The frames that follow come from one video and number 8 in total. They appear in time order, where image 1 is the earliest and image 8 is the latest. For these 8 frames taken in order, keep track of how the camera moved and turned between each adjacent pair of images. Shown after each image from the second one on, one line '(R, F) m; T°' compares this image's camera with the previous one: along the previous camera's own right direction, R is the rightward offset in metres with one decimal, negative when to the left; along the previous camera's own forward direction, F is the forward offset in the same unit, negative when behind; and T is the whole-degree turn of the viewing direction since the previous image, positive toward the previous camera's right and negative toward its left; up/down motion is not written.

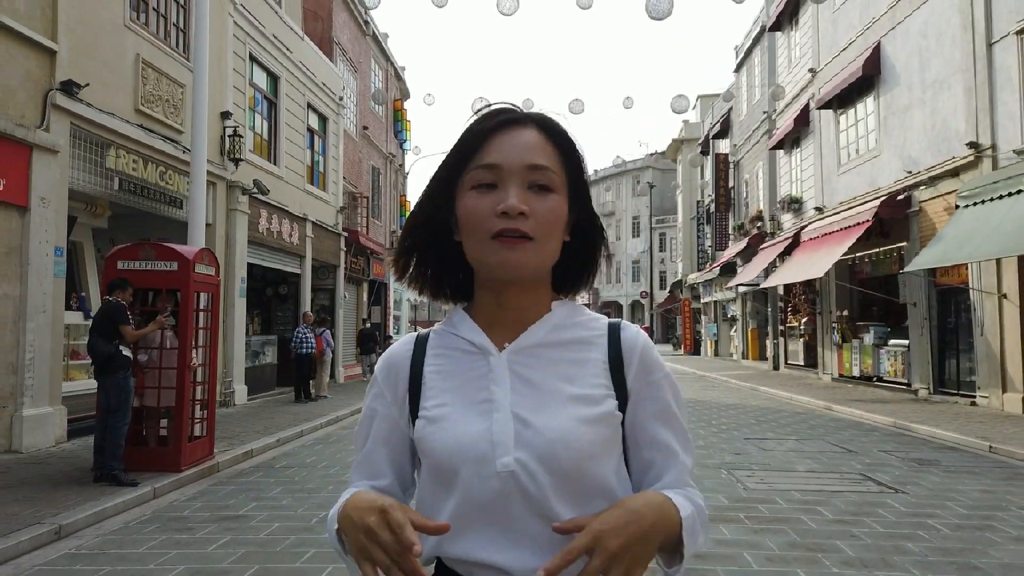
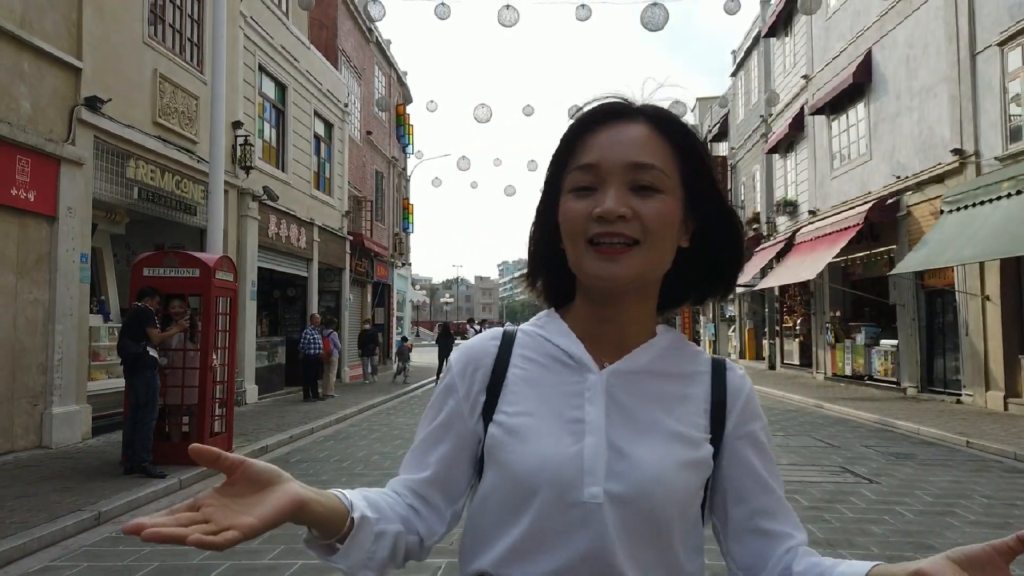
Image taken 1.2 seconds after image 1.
(0.0, -0.5) m; 0°
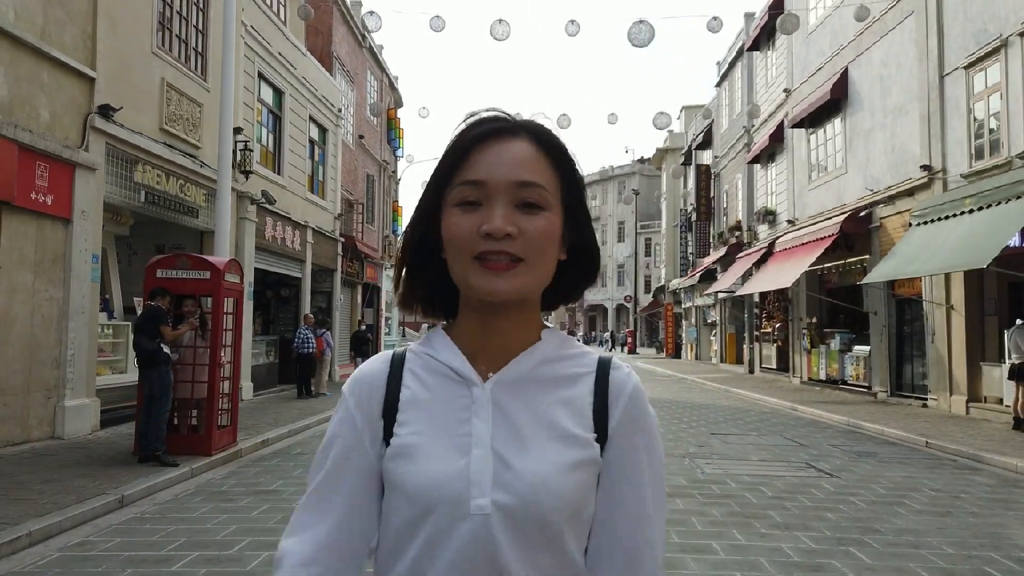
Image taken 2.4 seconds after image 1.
(-0.1, -0.6) m; +1°
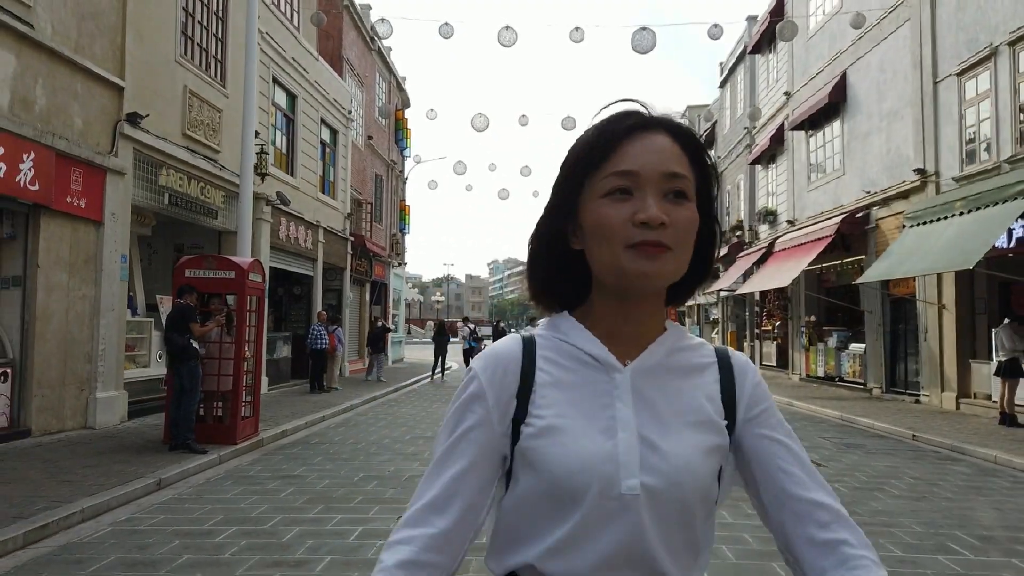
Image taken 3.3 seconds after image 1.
(0.0, -0.5) m; 0°
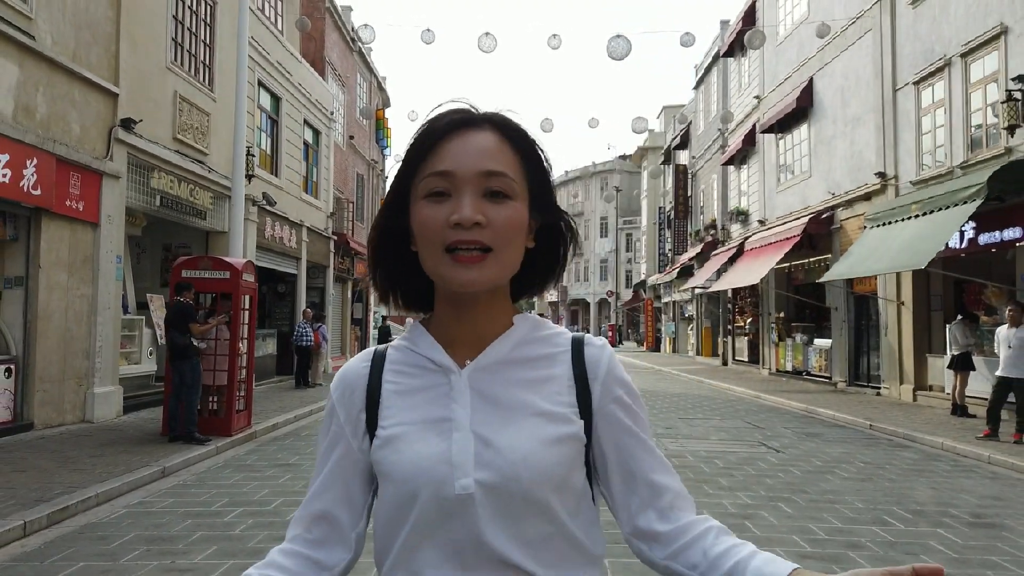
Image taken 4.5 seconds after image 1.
(0.0, -0.6) m; +2°
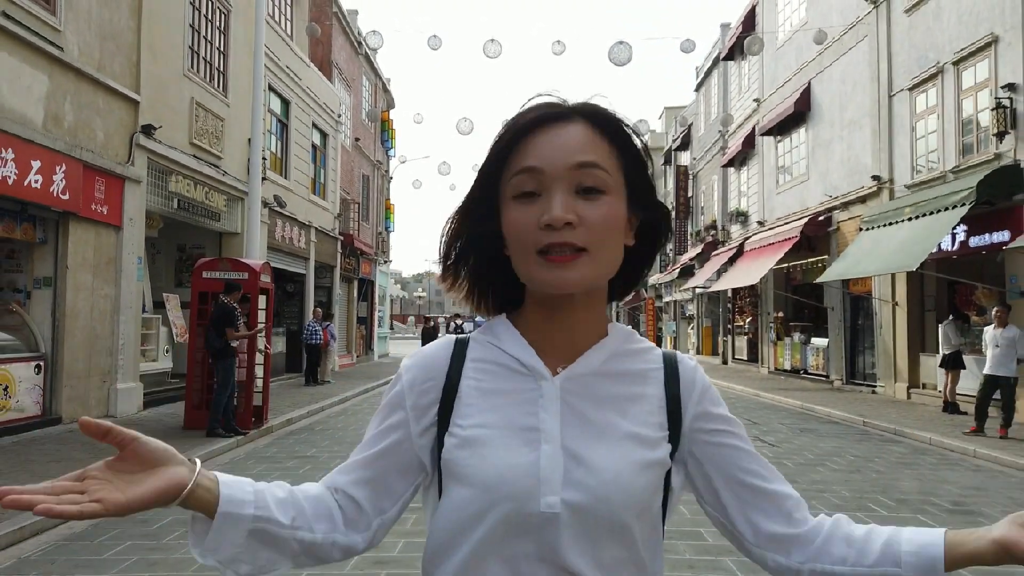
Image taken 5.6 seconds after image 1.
(-0.1, -0.4) m; 0°
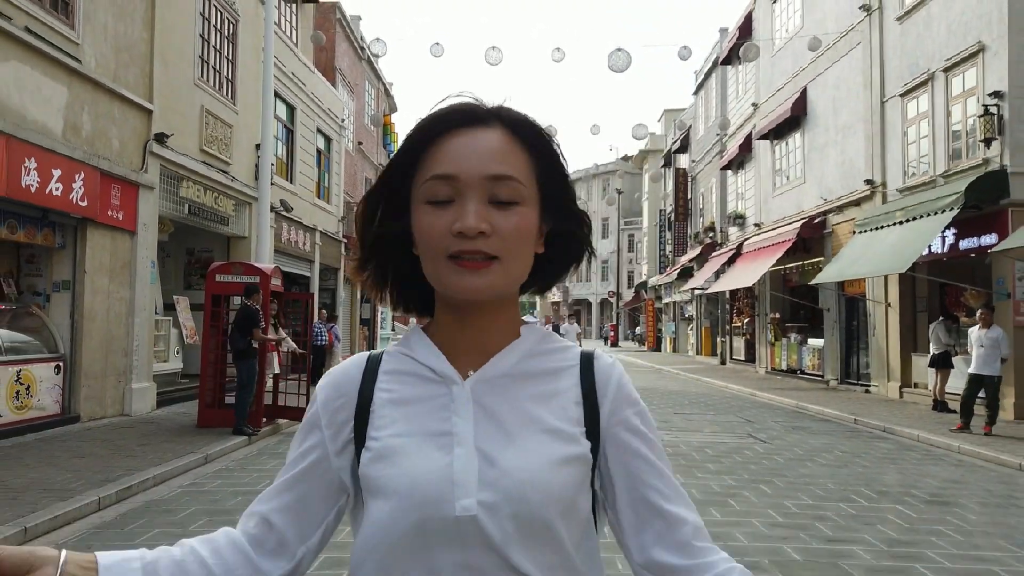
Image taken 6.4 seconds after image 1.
(0.0, -0.4) m; 0°
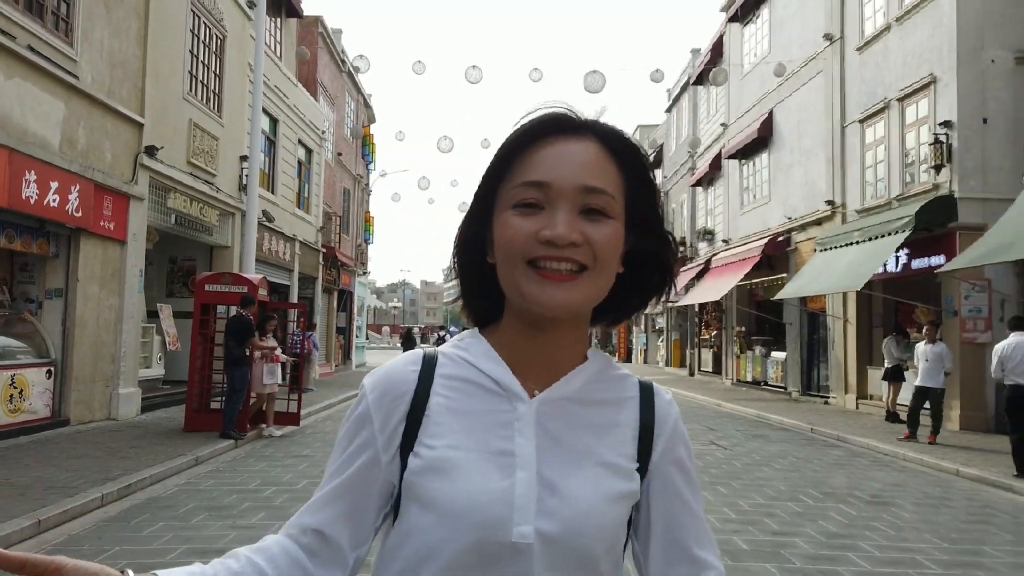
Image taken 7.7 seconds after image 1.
(-0.1, -0.6) m; +2°
